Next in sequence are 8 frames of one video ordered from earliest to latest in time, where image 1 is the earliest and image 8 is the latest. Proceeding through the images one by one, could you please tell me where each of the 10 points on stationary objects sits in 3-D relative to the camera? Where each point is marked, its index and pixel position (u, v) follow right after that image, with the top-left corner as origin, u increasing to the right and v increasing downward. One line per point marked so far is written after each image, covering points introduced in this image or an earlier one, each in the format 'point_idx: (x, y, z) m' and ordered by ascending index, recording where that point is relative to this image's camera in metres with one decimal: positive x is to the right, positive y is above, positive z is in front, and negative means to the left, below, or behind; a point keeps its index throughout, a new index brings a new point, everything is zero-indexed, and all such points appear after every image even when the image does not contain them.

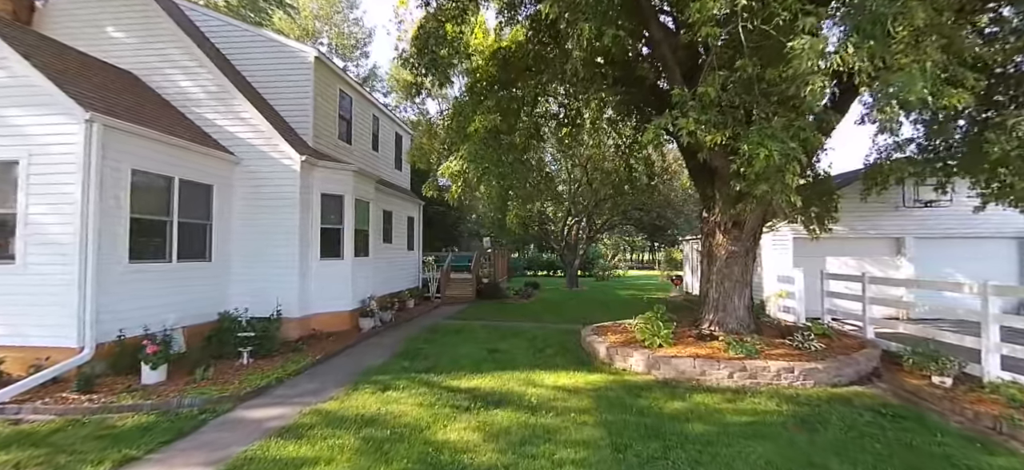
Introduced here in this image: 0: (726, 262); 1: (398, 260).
0: (+3.2, -0.4, +7.0) m
1: (-3.2, -0.7, +13.0) m
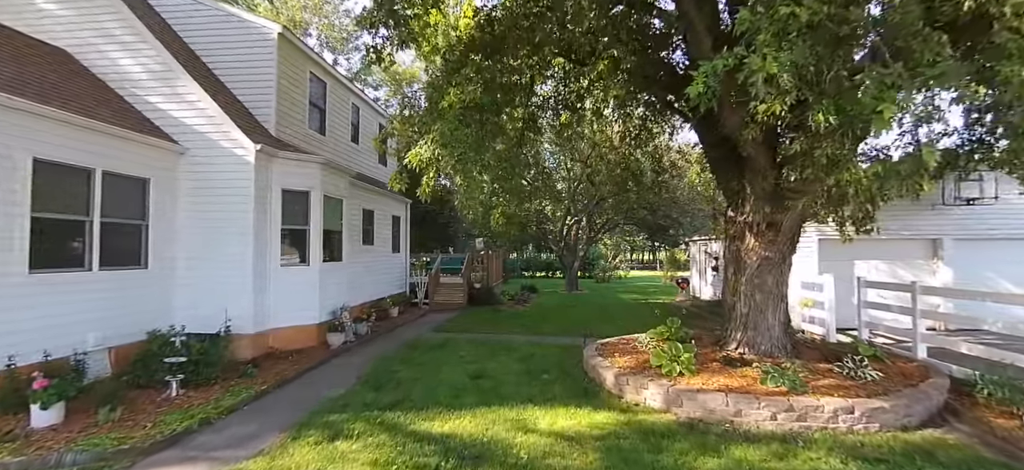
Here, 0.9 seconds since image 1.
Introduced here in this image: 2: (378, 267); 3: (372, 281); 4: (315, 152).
0: (+3.0, -0.4, +5.8) m
1: (-3.3, -0.7, +11.7) m
2: (-3.4, -0.8, +11.5) m
3: (-3.3, -1.1, +11.0) m
4: (-4.0, +1.7, +9.7) m
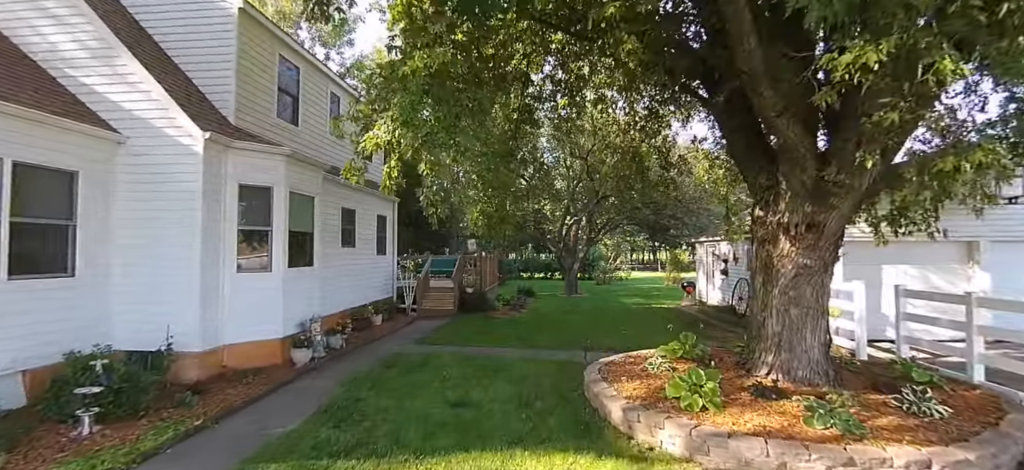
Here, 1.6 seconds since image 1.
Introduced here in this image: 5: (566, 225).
0: (+2.9, -0.5, +4.9) m
1: (-3.5, -0.8, +10.8) m
2: (-3.5, -0.8, +10.6) m
3: (-3.5, -1.1, +10.0) m
4: (-4.2, +1.7, +8.7) m
5: (+2.2, +0.4, +19.4) m
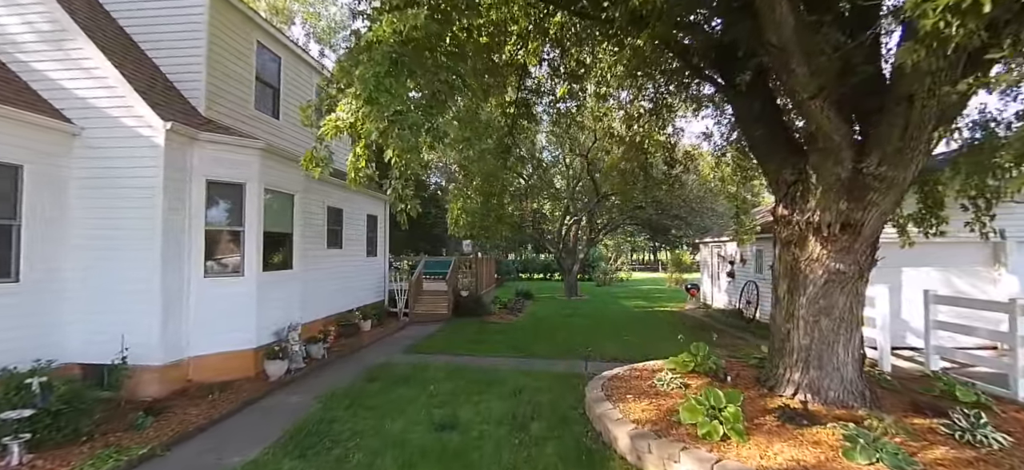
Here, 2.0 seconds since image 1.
0: (+2.8, -0.5, +4.3) m
1: (-3.6, -0.8, +10.2) m
2: (-3.6, -0.8, +10.0) m
3: (-3.6, -1.1, +9.4) m
4: (-4.2, +1.7, +8.1) m
5: (+2.1, +0.4, +18.8) m
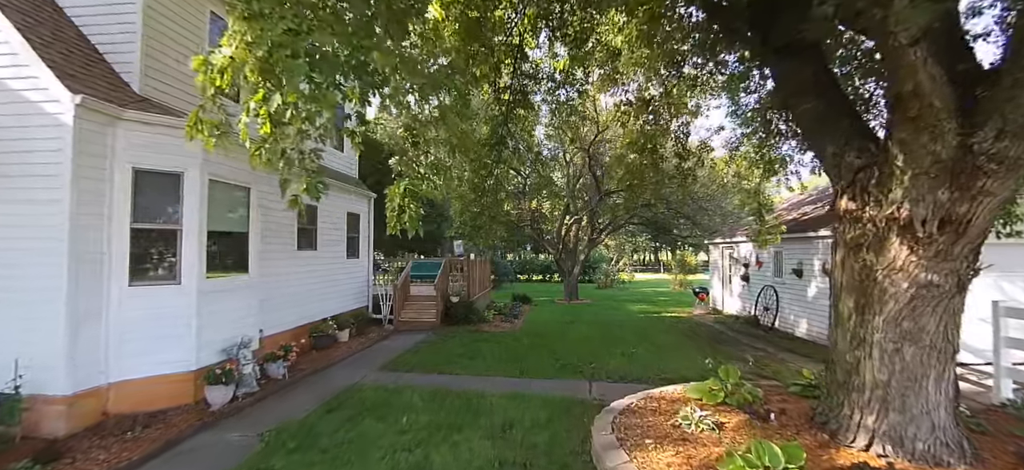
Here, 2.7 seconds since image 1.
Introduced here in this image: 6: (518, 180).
0: (+2.7, -0.5, +3.2) m
1: (-3.7, -0.8, +9.1) m
2: (-3.7, -0.8, +8.9) m
3: (-3.7, -1.1, +8.4) m
4: (-4.4, +1.7, +7.0) m
5: (+2.0, +0.4, +17.8) m
6: (+0.2, +1.7, +14.3) m
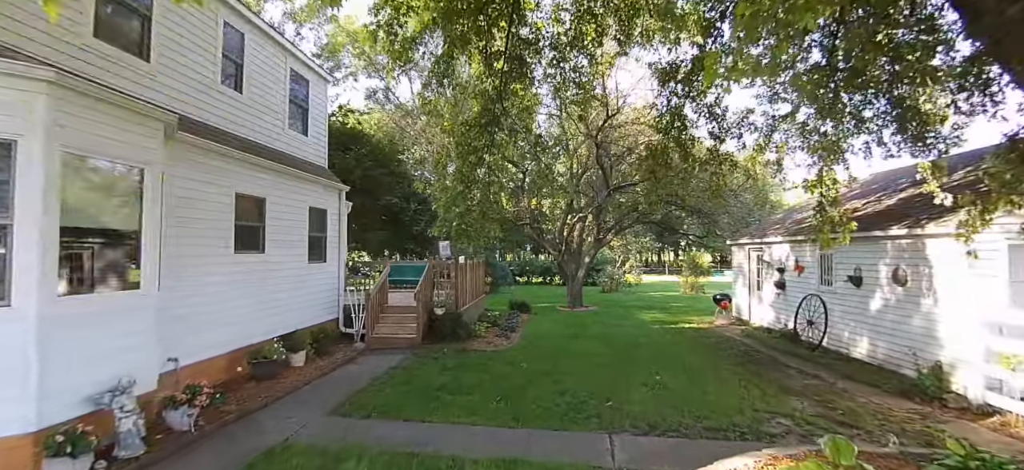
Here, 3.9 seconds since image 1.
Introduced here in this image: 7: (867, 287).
0: (+2.6, -0.5, +1.5) m
1: (-3.8, -0.8, +7.4) m
2: (-3.8, -0.8, +7.2) m
3: (-3.8, -1.1, +6.6) m
4: (-4.4, +1.7, +5.3) m
5: (+1.9, +0.4, +16.0) m
6: (+0.1, +1.7, +12.6) m
7: (+5.8, -0.8, +7.6) m
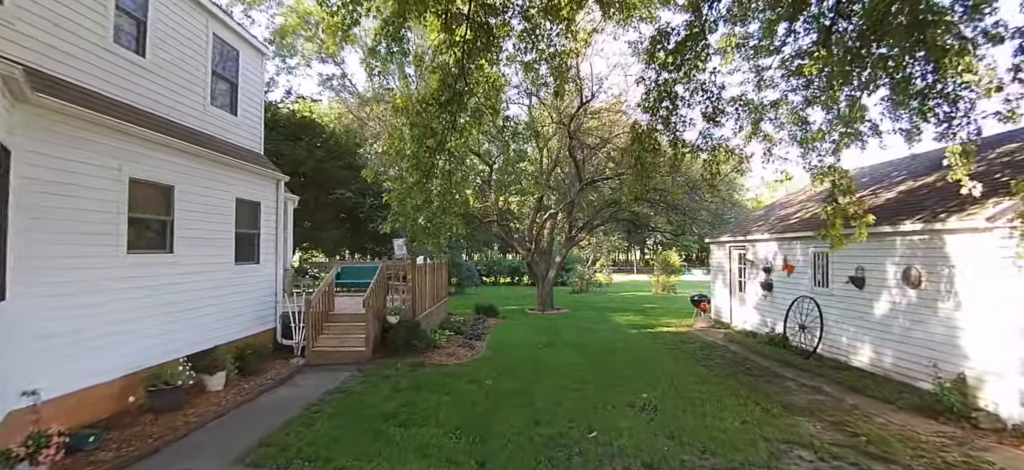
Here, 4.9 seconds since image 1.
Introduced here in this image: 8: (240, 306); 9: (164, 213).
0: (+2.6, -0.4, +0.6) m
1: (-4.2, -0.7, +6.0) m
2: (-4.2, -0.8, +5.8) m
3: (-4.2, -1.1, +5.2) m
4: (-4.8, +1.7, +3.8) m
5: (+0.8, +0.5, +15.0) m
6: (-0.7, +1.7, +11.5) m
7: (+5.3, -0.8, +6.9) m
8: (-4.2, -1.1, +7.4) m
9: (-4.3, +0.3, +5.8) m
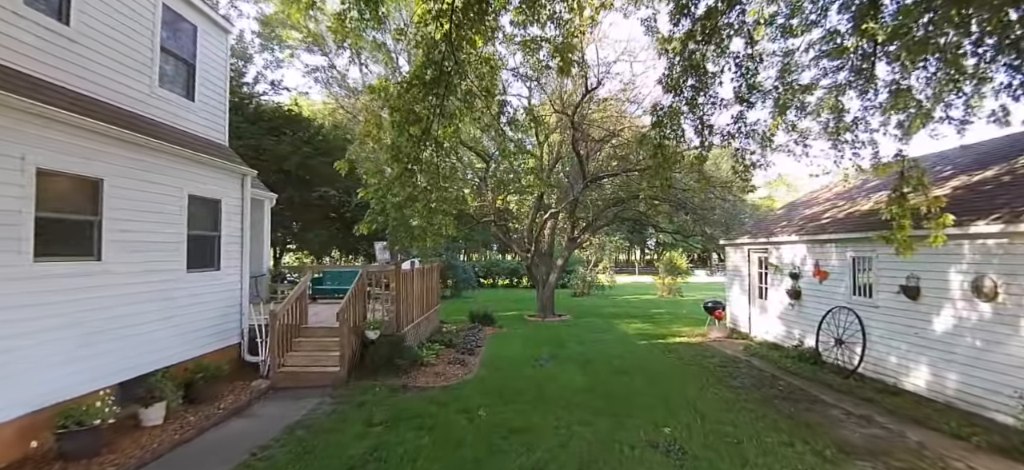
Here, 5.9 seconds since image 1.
0: (+2.5, -0.5, -0.4) m
1: (-4.2, -0.7, +5.0) m
2: (-4.3, -0.8, +4.8) m
3: (-4.2, -1.1, +4.2) m
4: (-4.8, +1.7, +2.8) m
5: (+0.8, +0.4, +14.0) m
6: (-0.8, +1.7, +10.5) m
7: (+5.2, -0.8, +5.9) m
8: (-4.2, -1.2, +6.4) m
9: (-4.3, +0.3, +4.8) m
